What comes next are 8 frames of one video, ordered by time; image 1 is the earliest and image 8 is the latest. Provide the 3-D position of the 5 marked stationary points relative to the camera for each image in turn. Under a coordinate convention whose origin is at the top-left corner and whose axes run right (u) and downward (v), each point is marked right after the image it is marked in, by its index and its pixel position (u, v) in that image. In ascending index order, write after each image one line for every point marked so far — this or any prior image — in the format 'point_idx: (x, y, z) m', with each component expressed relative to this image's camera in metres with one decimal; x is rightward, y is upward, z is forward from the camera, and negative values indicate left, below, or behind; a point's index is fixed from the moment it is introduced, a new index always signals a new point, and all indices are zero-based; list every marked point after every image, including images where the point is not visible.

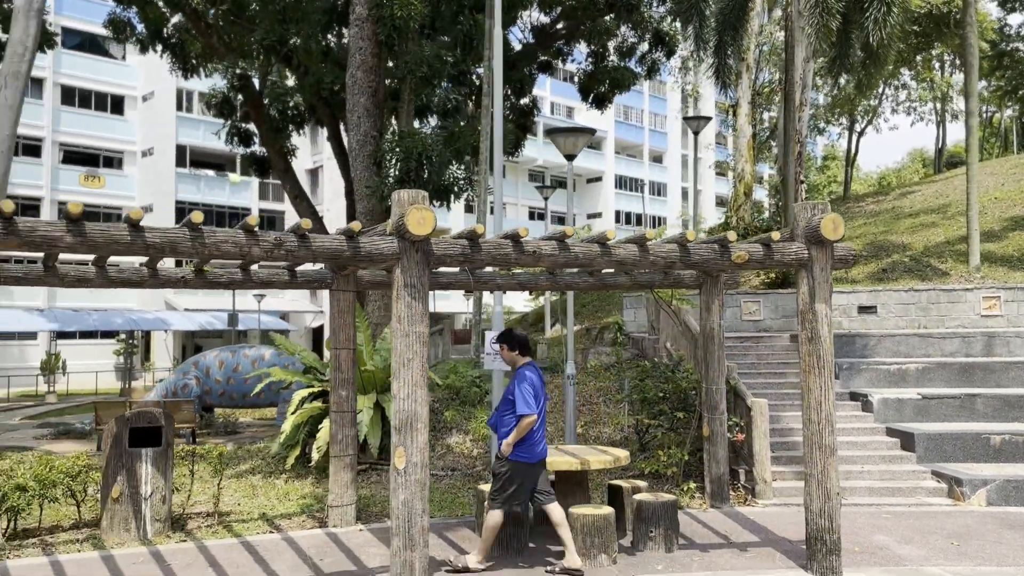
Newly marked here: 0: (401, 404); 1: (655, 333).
0: (-0.8, -0.8, +5.8) m
1: (+2.3, -0.7, +13.3) m
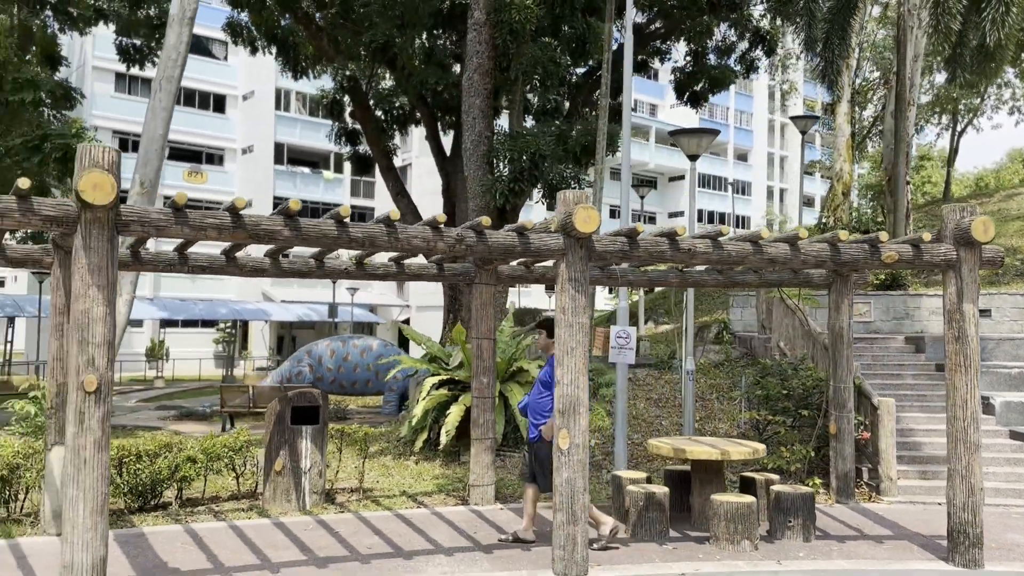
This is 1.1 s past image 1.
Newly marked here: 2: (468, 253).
0: (+0.4, -0.8, +6.2) m
1: (+4.1, -0.7, +13.4) m
2: (-0.3, +0.3, +6.2) m
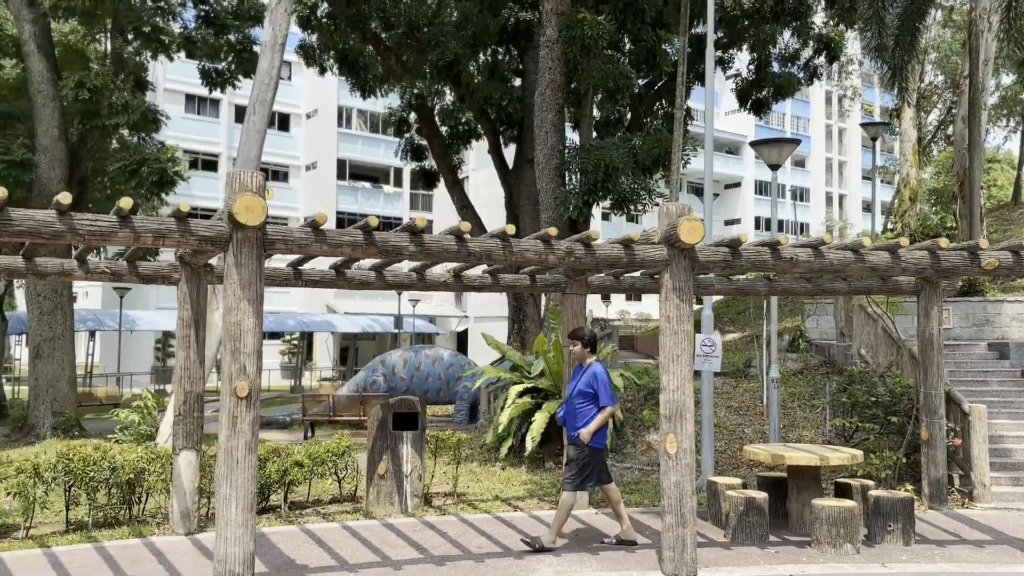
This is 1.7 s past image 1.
0: (+1.2, -0.8, +6.4) m
1: (+5.3, -0.8, +13.4) m
2: (+0.5, +0.2, +6.5) m
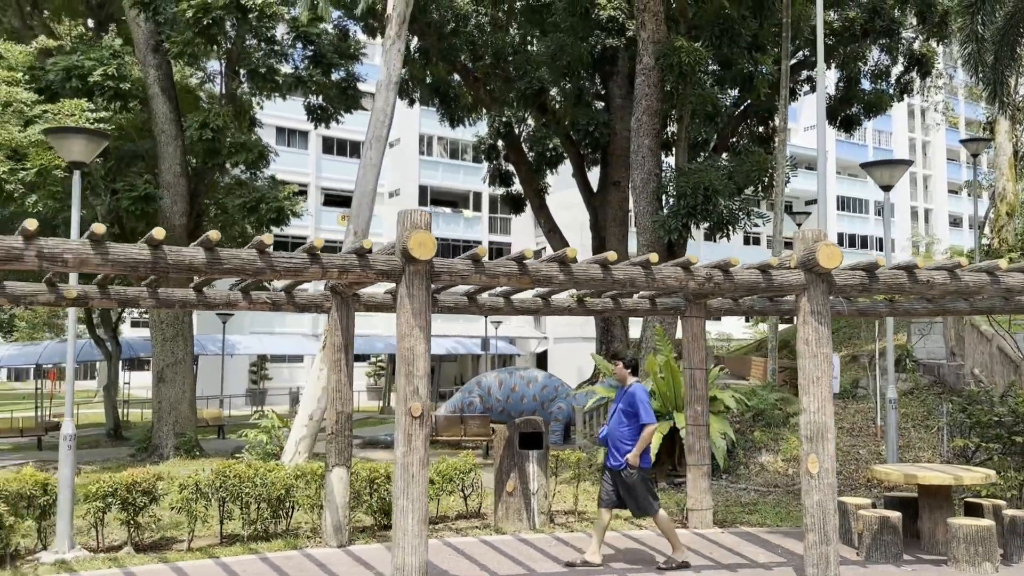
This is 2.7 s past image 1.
0: (+2.4, -1.0, +6.6) m
1: (+7.0, -1.1, +13.3) m
2: (+1.7, 0.0, +6.8) m
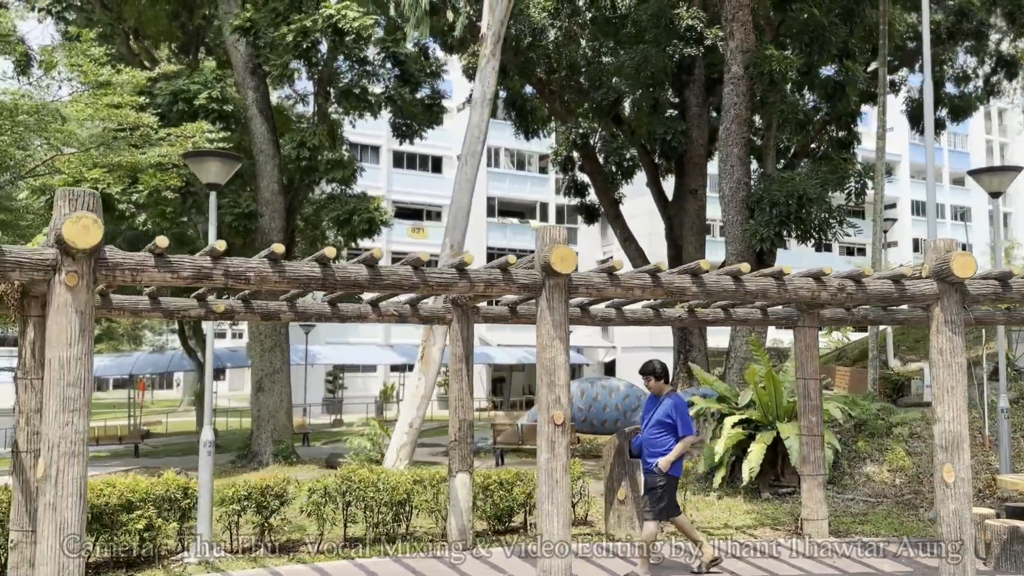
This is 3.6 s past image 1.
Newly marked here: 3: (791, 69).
0: (+3.4, -1.1, +6.7) m
1: (+8.5, -1.2, +13.0) m
2: (+2.7, -0.1, +6.9) m
3: (+4.9, +3.9, +14.9) m
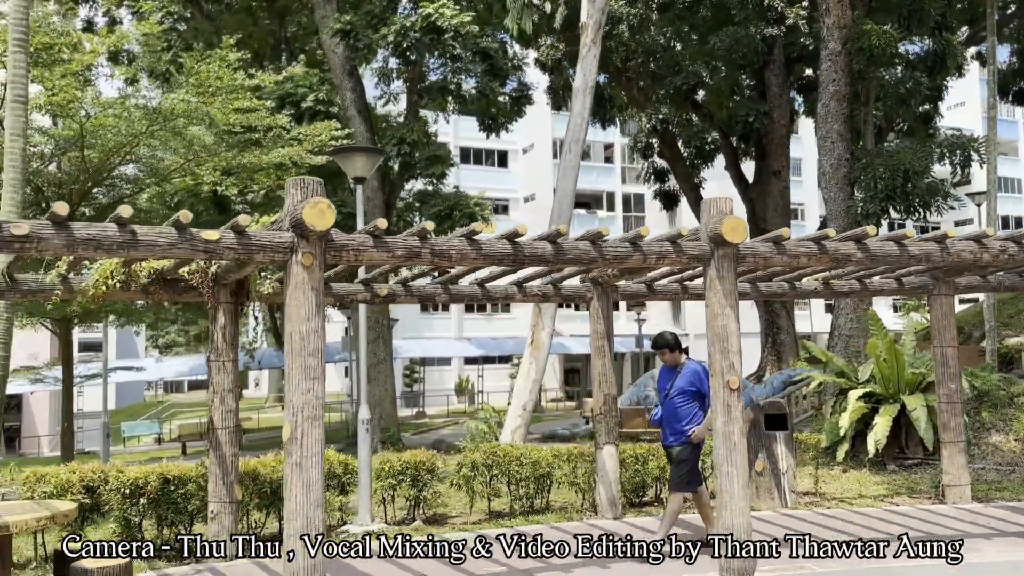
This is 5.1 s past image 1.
0: (+4.8, -0.8, +6.7) m
1: (+10.3, -0.7, +12.7) m
2: (+4.1, +0.2, +7.0) m
3: (+6.7, +4.3, +14.8) m
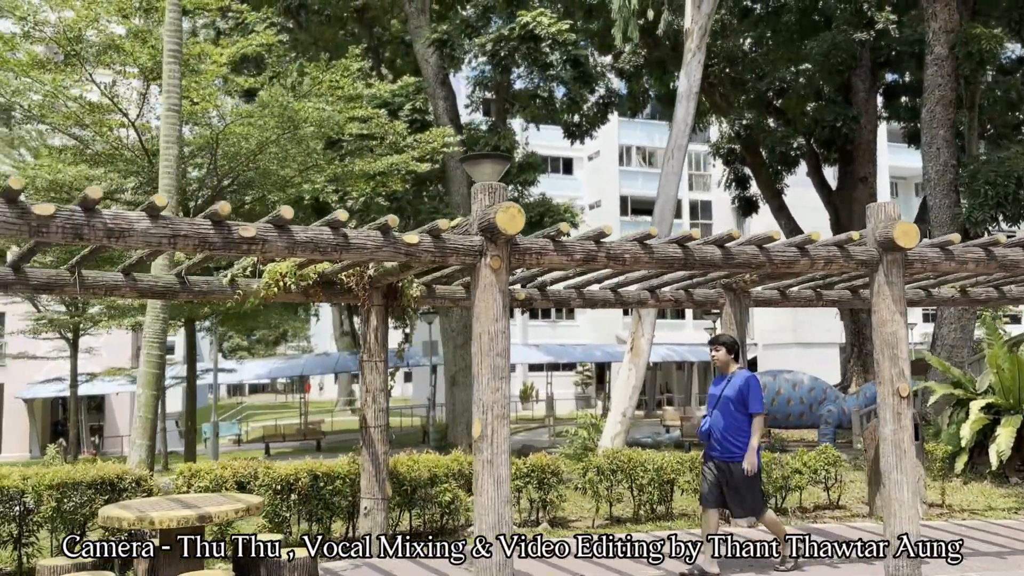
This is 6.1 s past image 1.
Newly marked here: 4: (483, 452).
0: (+6.1, -0.8, +6.5) m
1: (+11.9, -0.9, +12.1) m
2: (+5.4, +0.1, +6.8) m
3: (+8.5, +4.2, +14.5) m
4: (-0.2, -1.1, +5.5) m
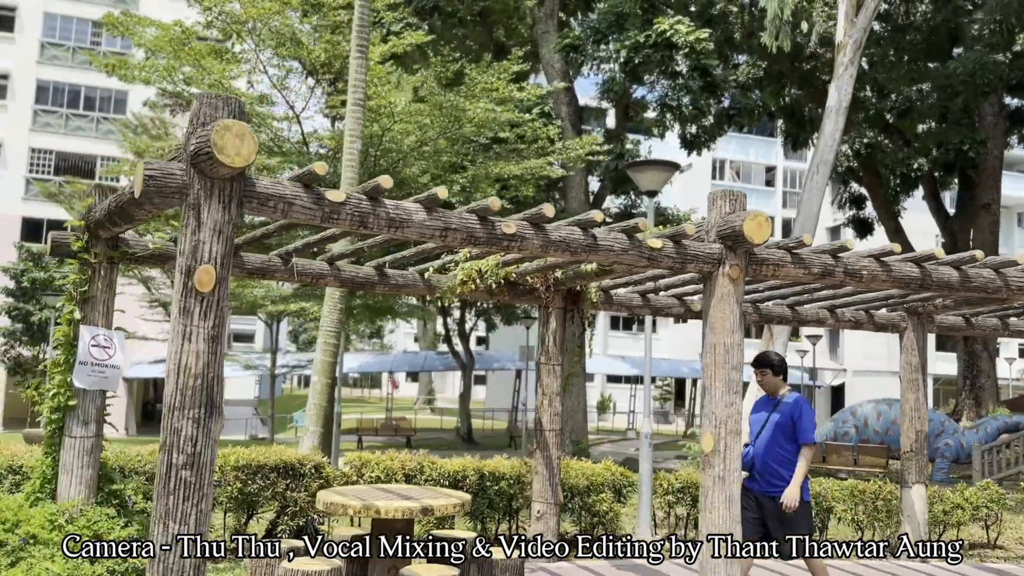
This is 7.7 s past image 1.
0: (+7.7, -1.3, +5.9) m
1: (+13.9, -1.7, +11.0) m
2: (+7.0, -0.2, +6.3) m
3: (+10.9, +3.5, +13.7) m
4: (+1.3, -1.1, +5.3) m
